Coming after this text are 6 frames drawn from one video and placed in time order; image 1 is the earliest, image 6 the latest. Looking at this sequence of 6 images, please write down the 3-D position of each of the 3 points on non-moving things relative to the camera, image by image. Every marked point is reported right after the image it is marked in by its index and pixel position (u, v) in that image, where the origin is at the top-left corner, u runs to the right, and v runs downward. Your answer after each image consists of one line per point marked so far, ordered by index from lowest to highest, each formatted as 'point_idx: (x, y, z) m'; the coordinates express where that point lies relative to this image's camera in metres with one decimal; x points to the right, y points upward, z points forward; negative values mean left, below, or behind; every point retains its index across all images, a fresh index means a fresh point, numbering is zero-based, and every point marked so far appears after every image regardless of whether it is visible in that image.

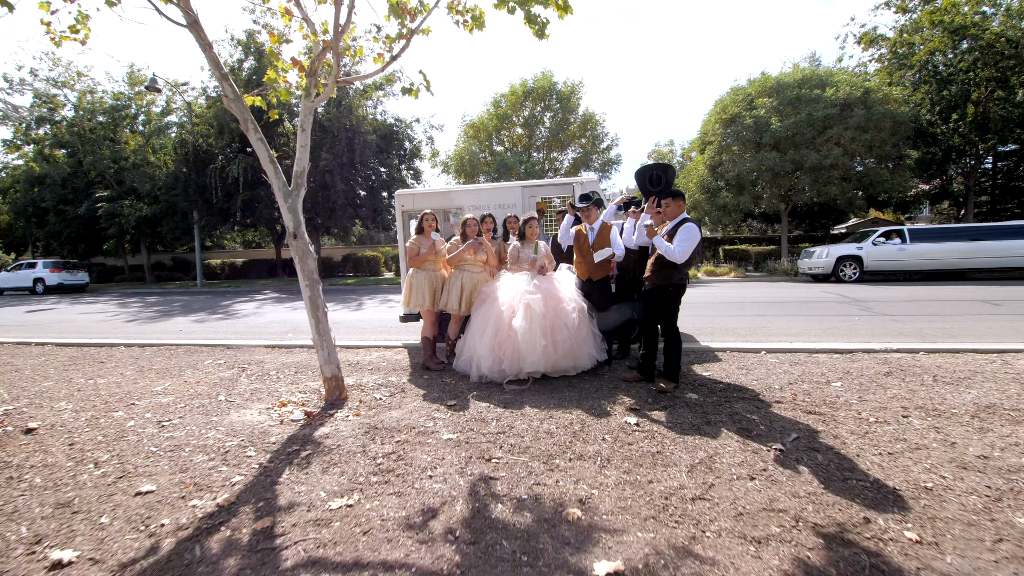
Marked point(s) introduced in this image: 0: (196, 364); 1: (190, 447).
0: (-4.4, -1.1, +6.7) m
1: (-2.5, -1.2, +3.7) m
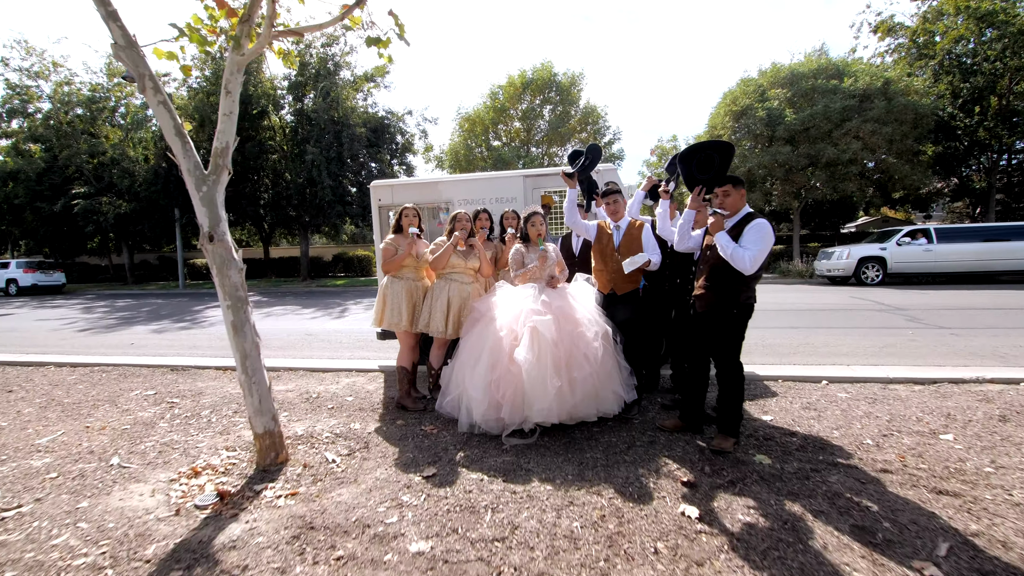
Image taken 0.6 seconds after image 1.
0: (-4.4, -1.2, +5.4) m
1: (-2.5, -1.4, +2.4) m
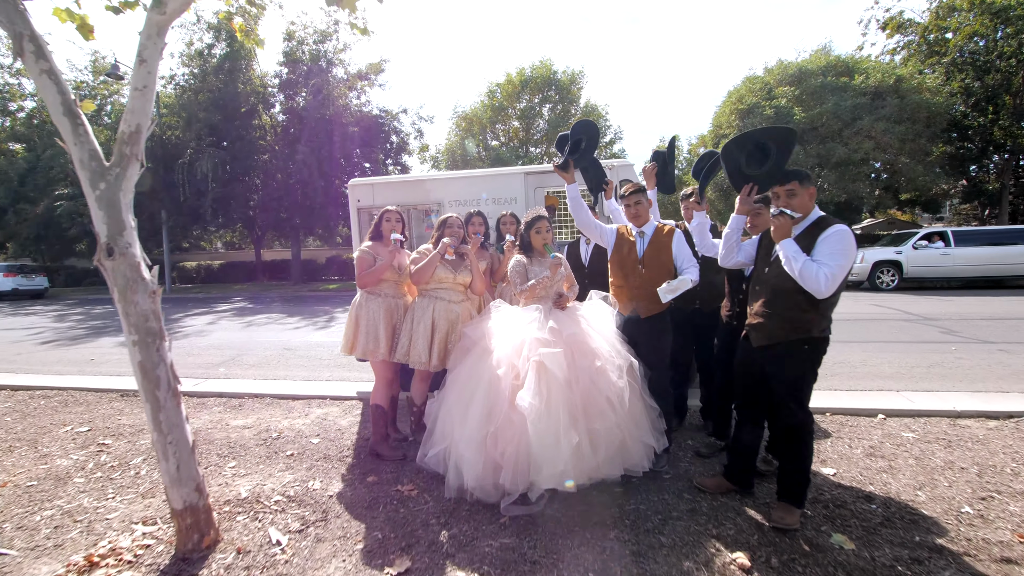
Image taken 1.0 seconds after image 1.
0: (-4.4, -1.4, +4.5) m
1: (-2.5, -1.6, +1.6) m
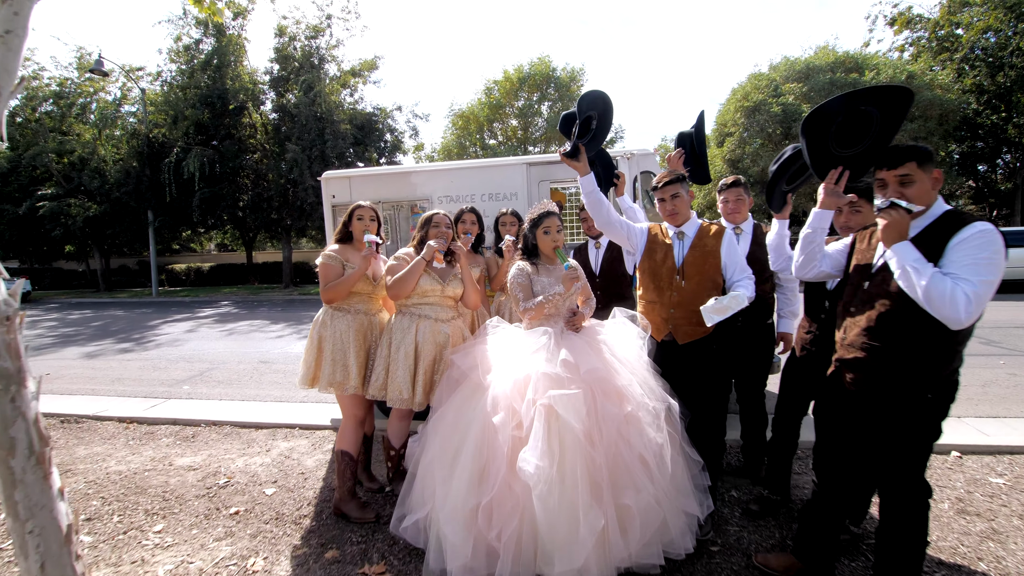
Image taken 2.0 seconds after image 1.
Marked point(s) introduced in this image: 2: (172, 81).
0: (-4.4, -1.5, +3.8) m
1: (-2.5, -1.7, +0.8) m
2: (-13.2, +8.0, +18.6) m
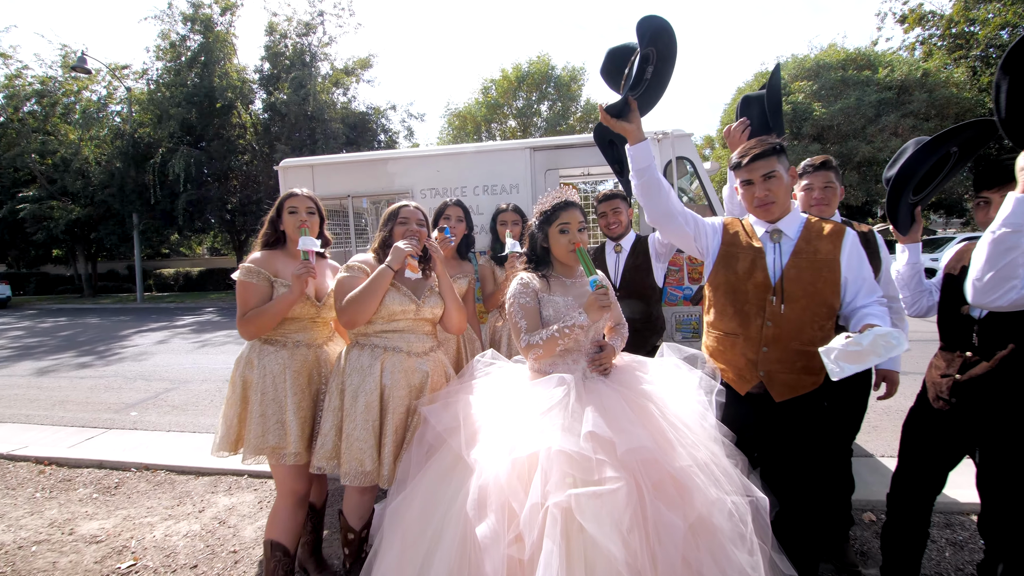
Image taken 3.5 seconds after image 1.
0: (-4.4, -1.6, +2.9) m
1: (-2.5, -1.7, -0.1) m
2: (-13.2, +7.8, +17.8) m
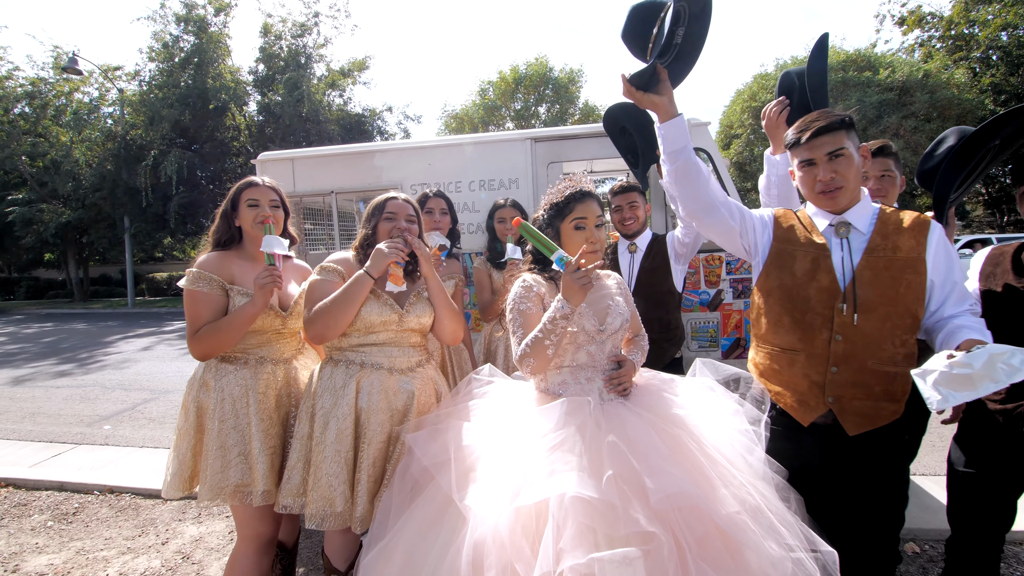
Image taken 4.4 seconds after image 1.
0: (-4.4, -1.6, +2.5) m
1: (-2.4, -1.7, -0.4) m
2: (-13.3, +7.6, +17.4) m
